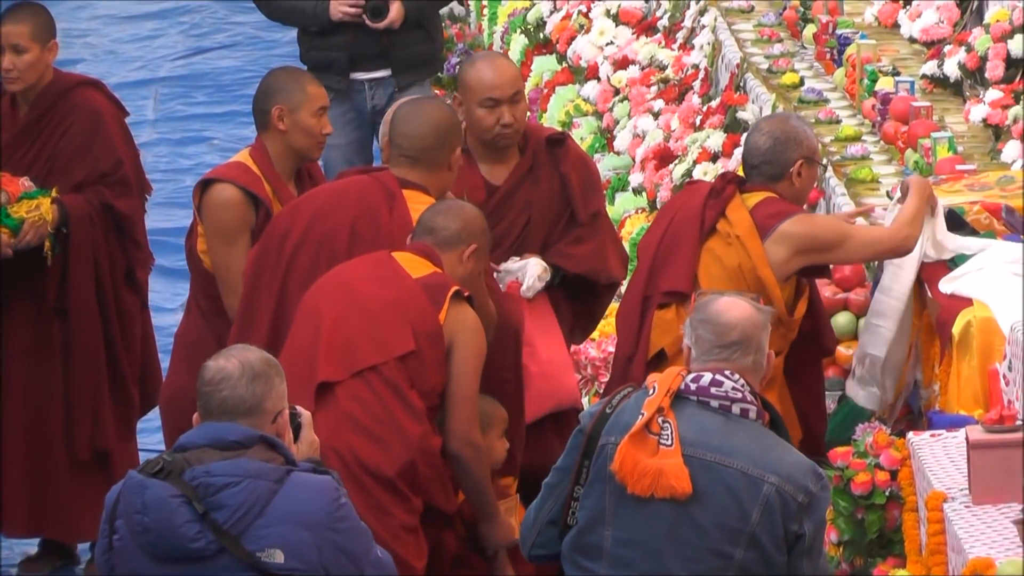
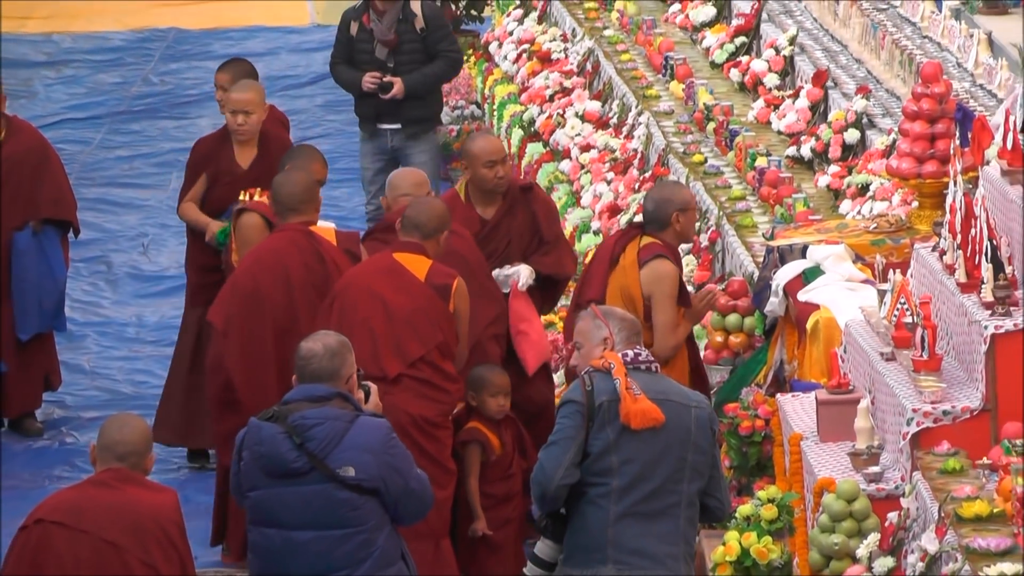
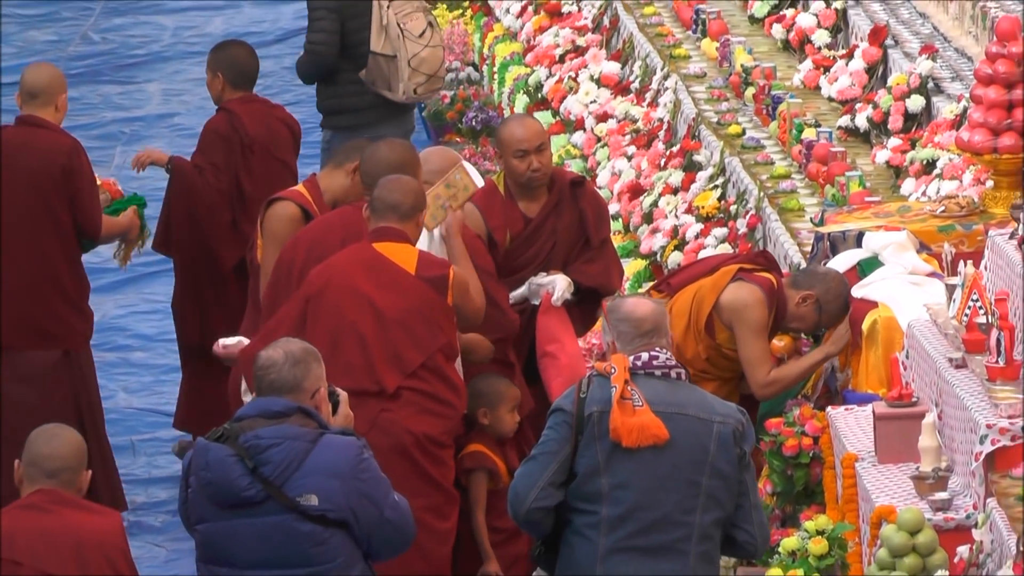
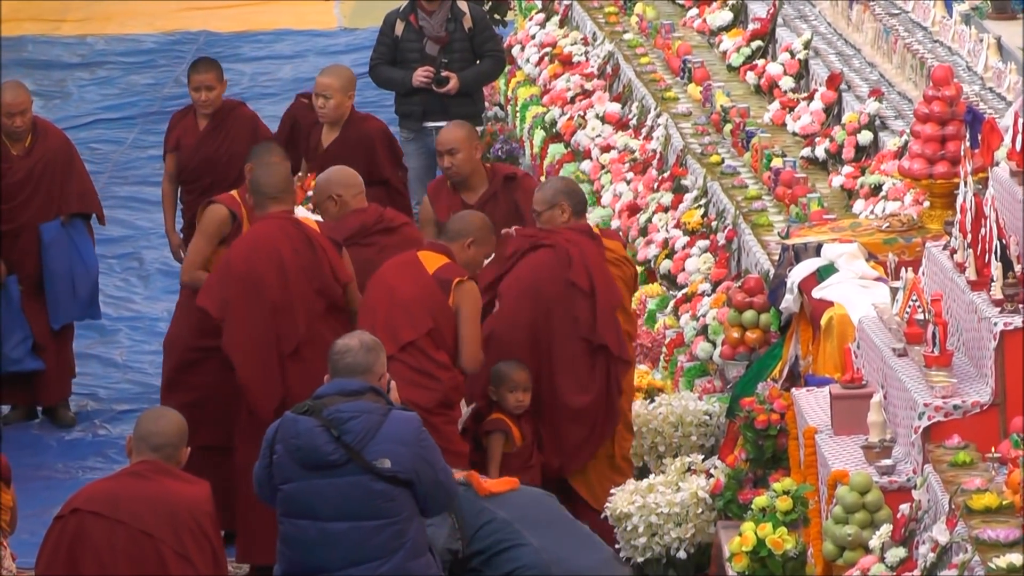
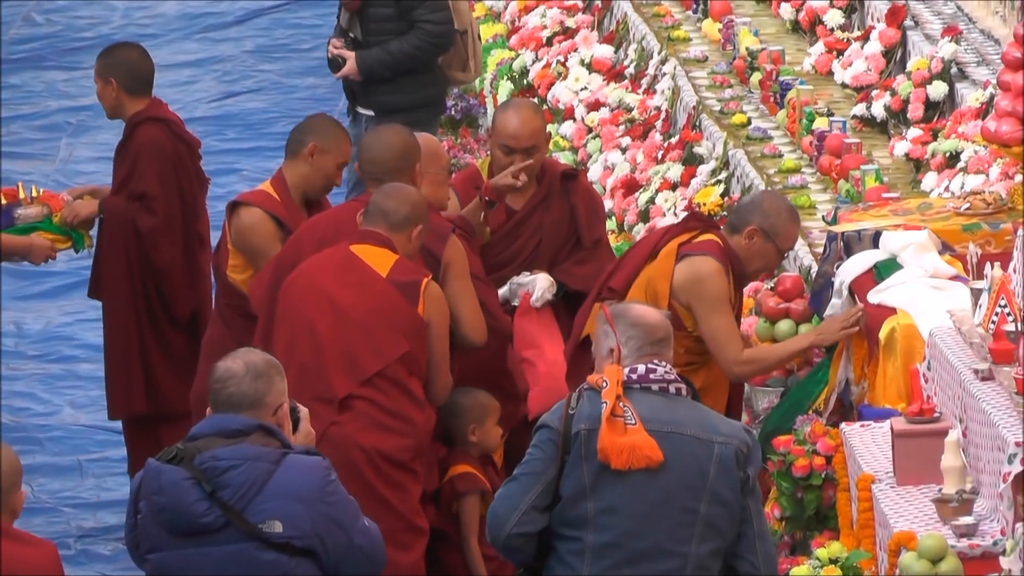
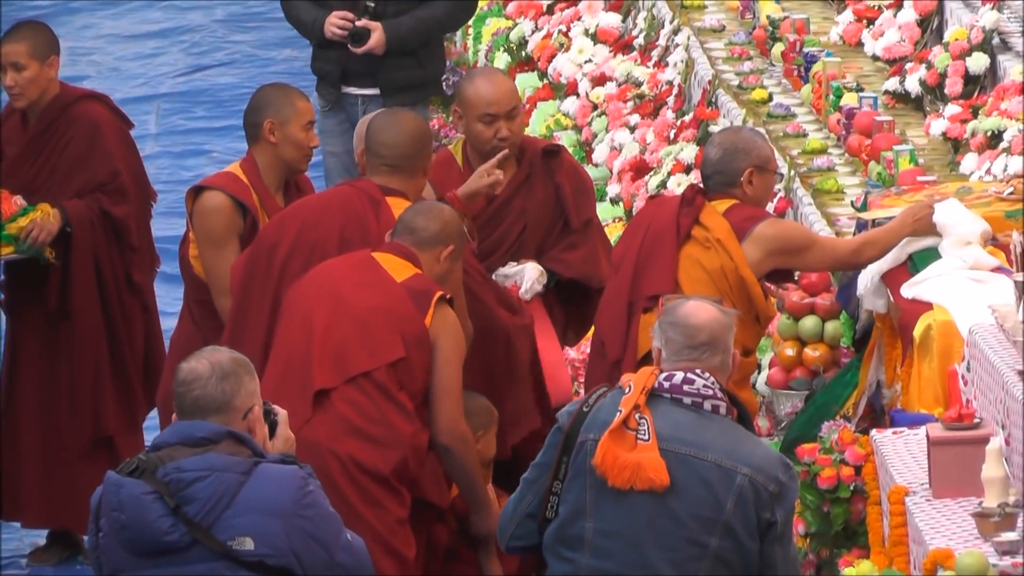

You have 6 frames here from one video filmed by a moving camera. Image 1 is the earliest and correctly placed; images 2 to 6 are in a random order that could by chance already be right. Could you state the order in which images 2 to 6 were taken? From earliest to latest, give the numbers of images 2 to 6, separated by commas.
6, 5, 3, 2, 4
